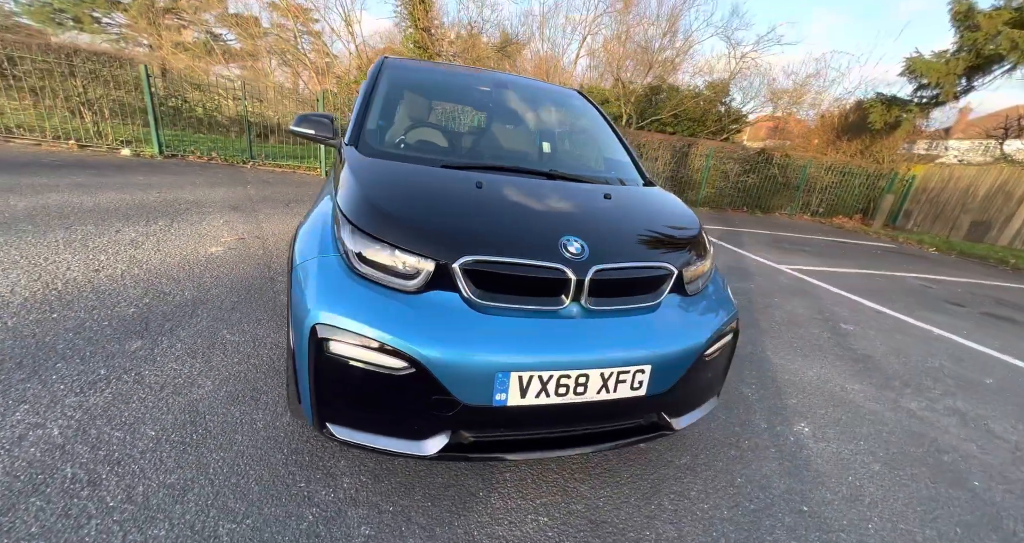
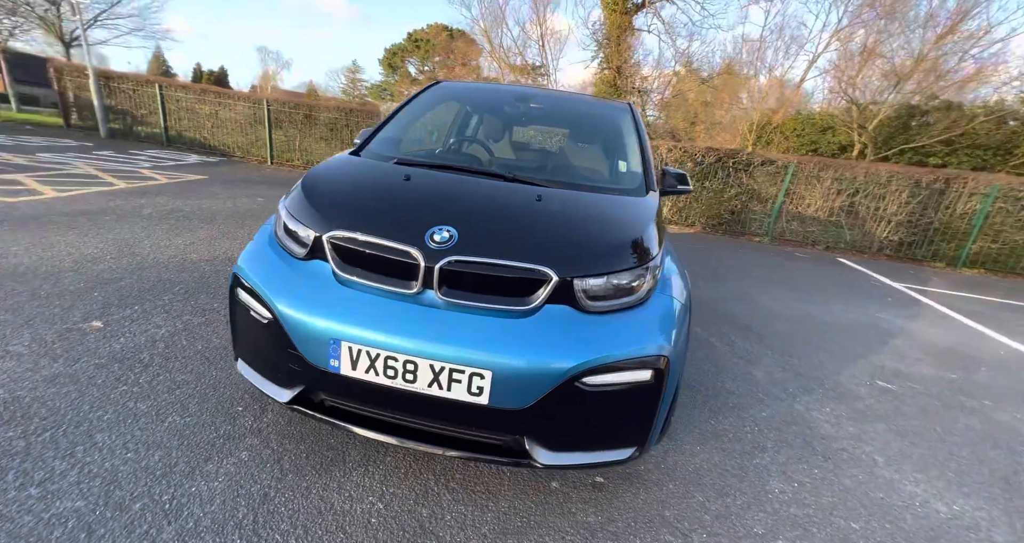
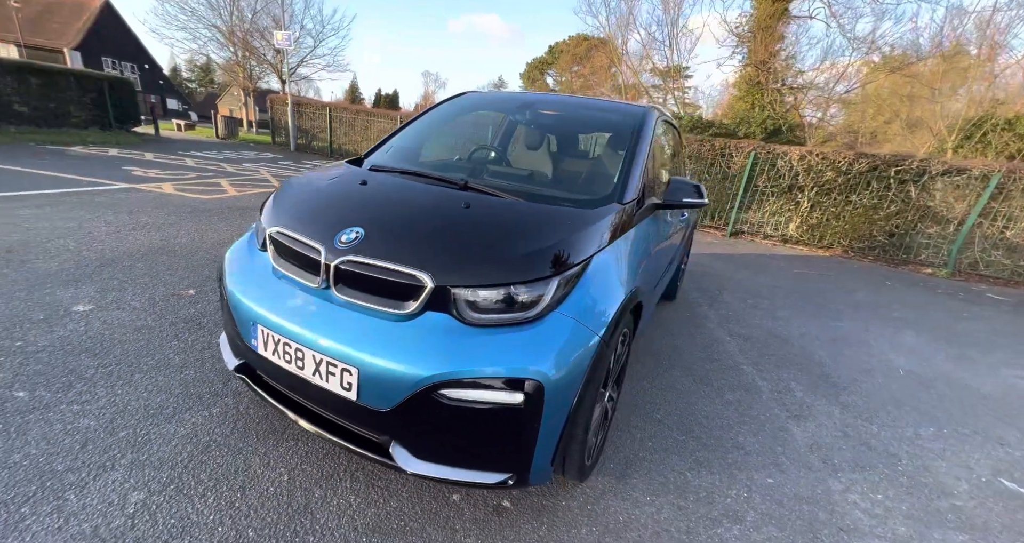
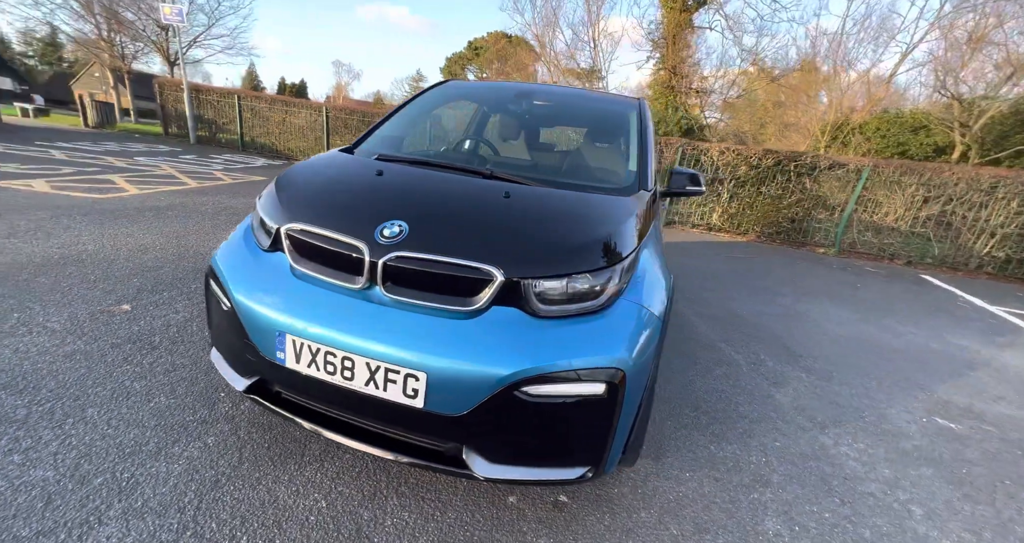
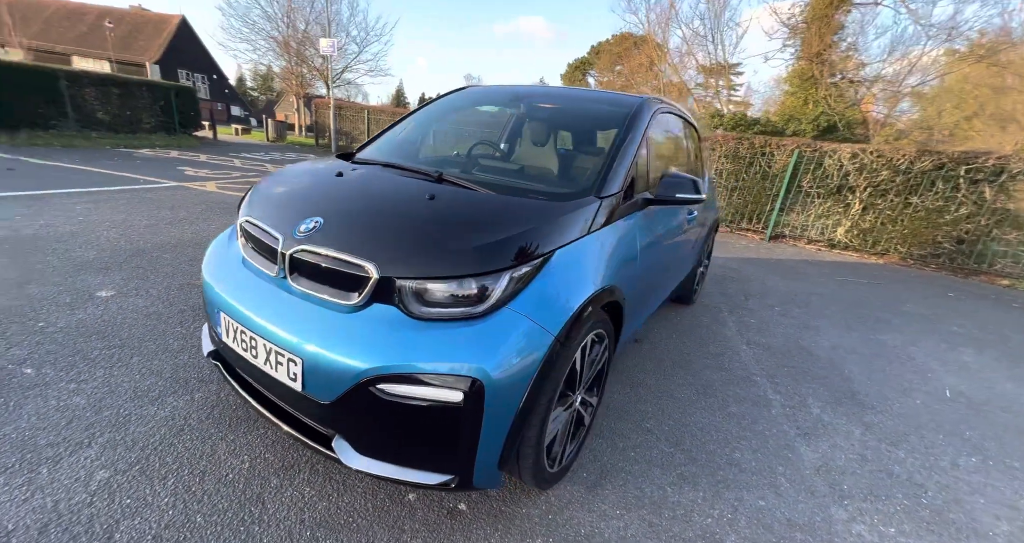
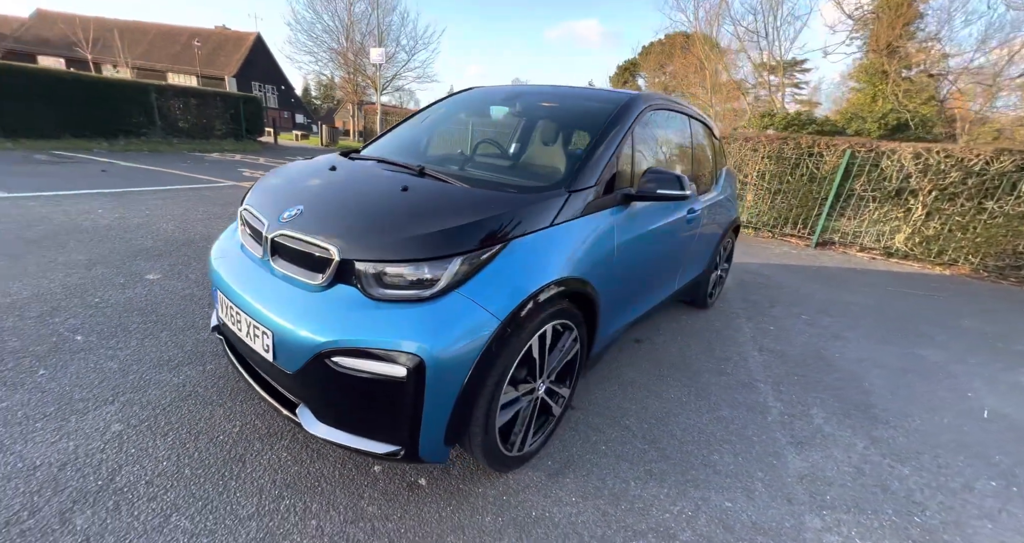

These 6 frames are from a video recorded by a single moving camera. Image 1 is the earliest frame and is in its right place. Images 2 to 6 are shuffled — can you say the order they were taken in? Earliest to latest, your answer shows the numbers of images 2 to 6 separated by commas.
2, 4, 3, 5, 6
